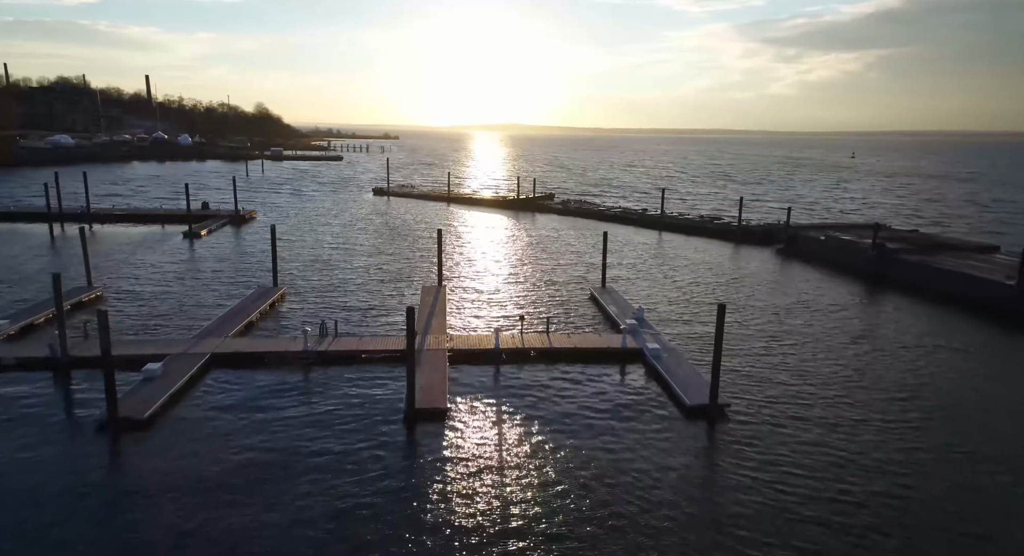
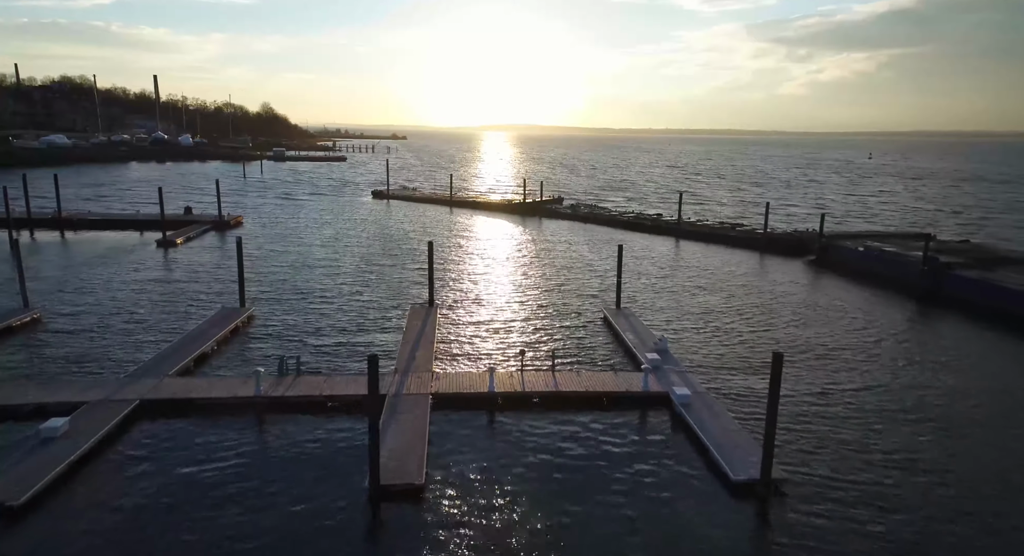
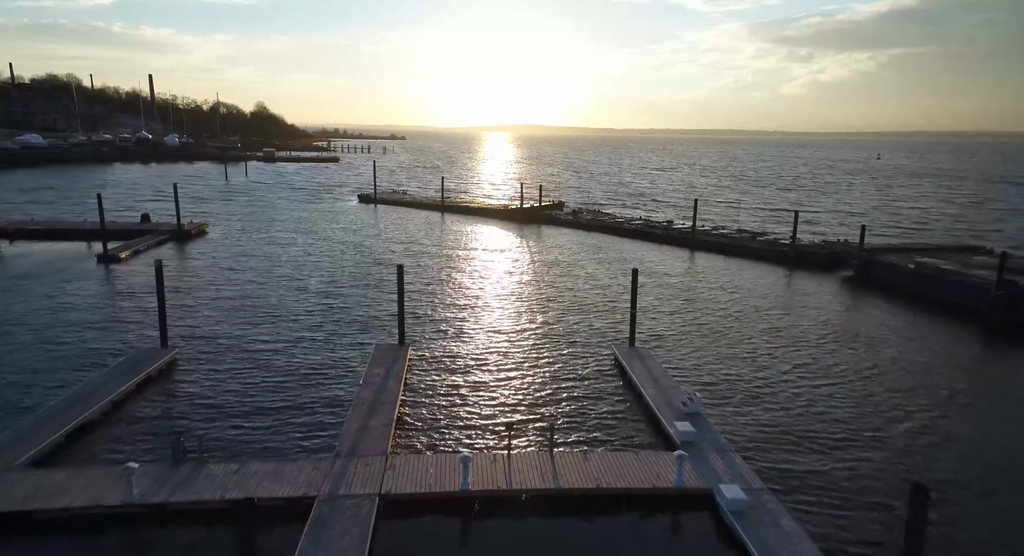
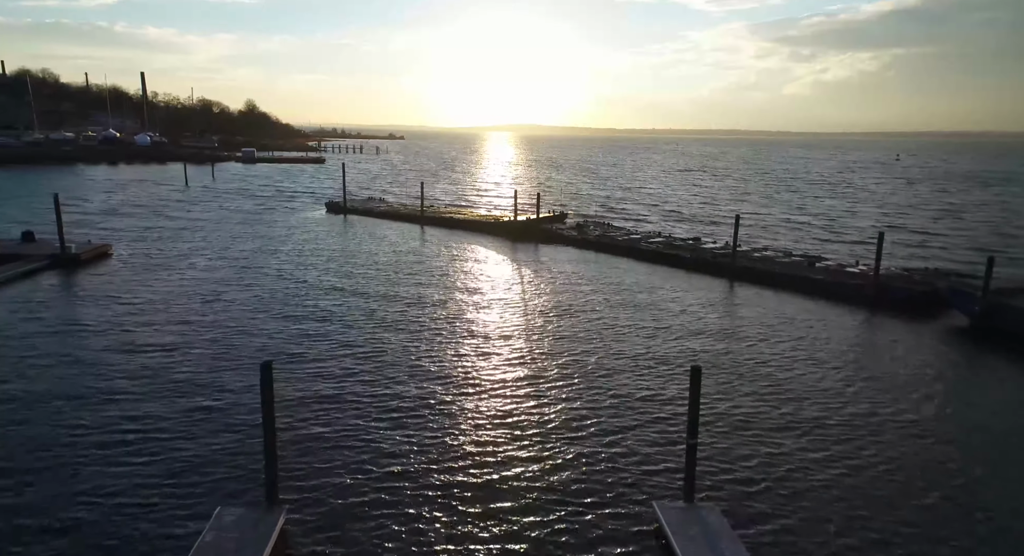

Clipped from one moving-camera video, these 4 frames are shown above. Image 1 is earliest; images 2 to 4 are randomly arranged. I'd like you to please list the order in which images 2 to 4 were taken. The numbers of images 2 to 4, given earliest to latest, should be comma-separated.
2, 3, 4
